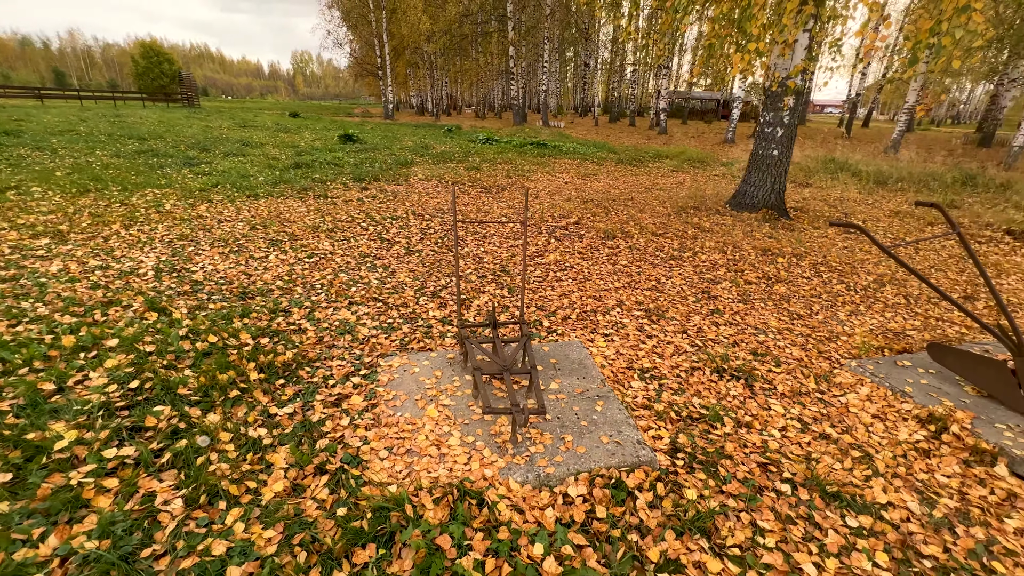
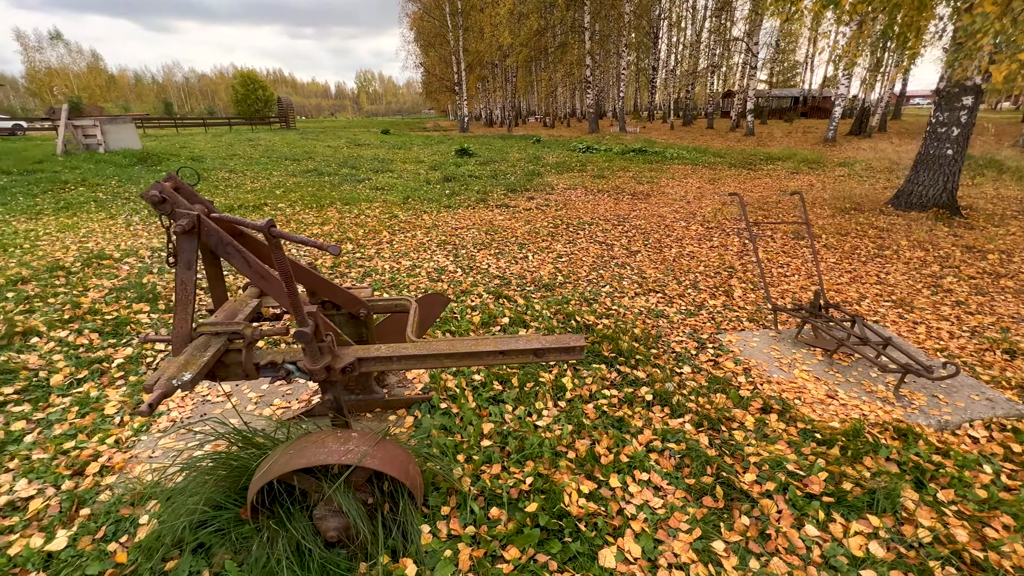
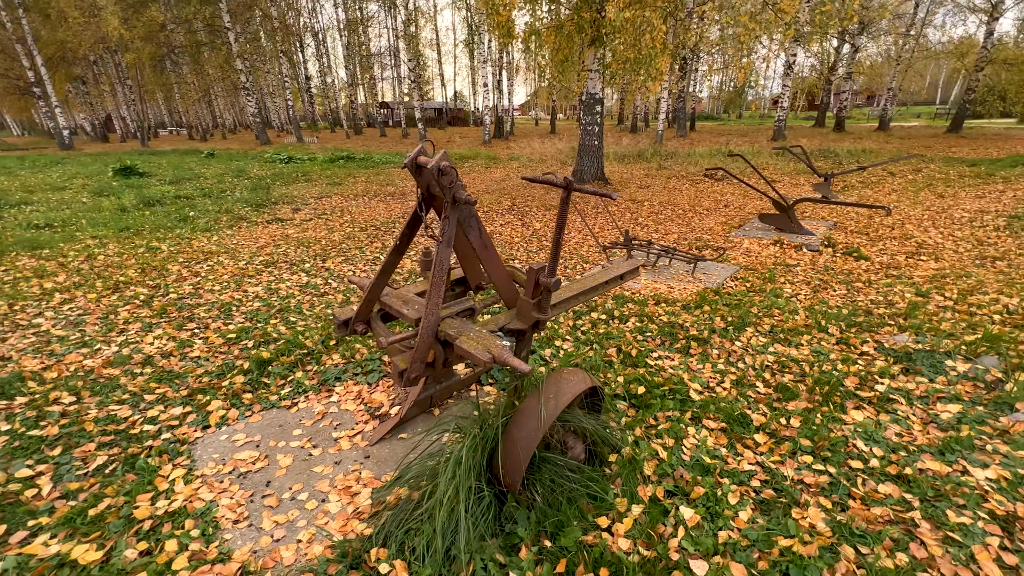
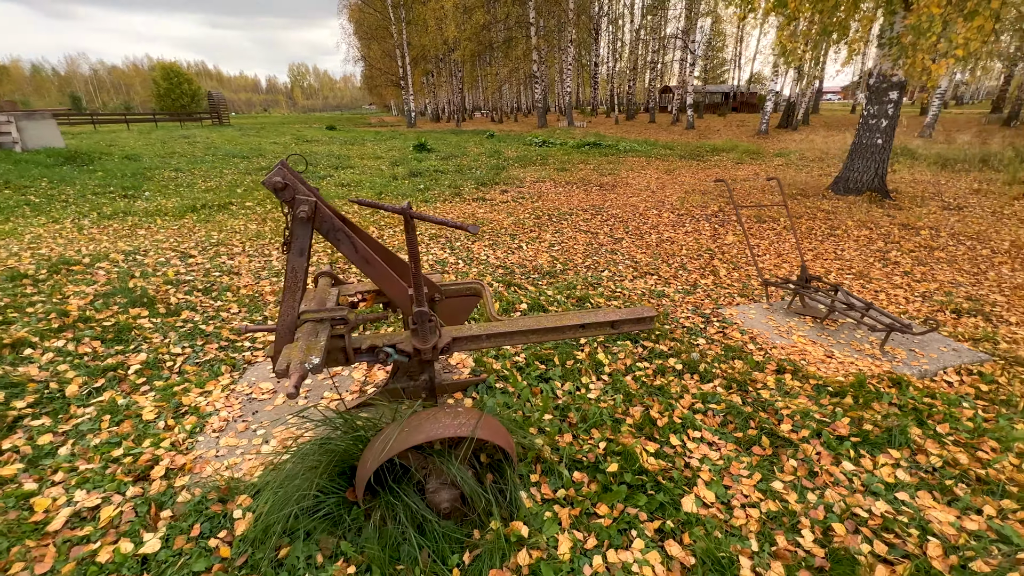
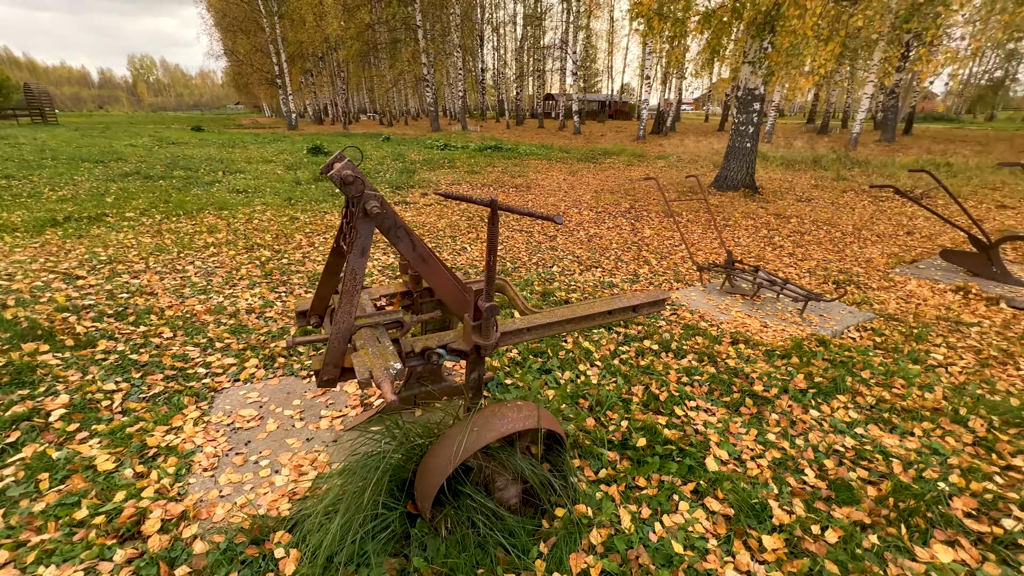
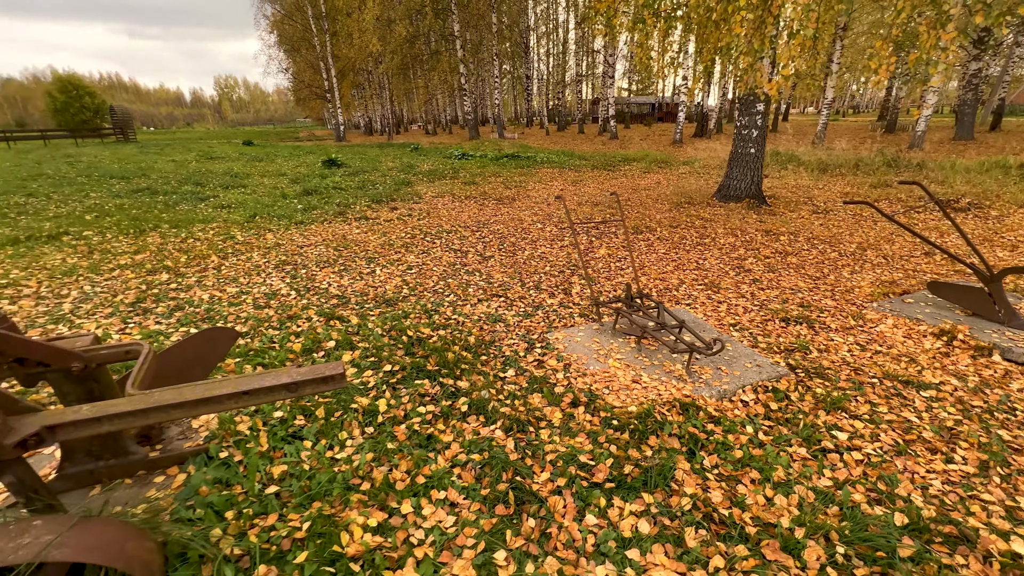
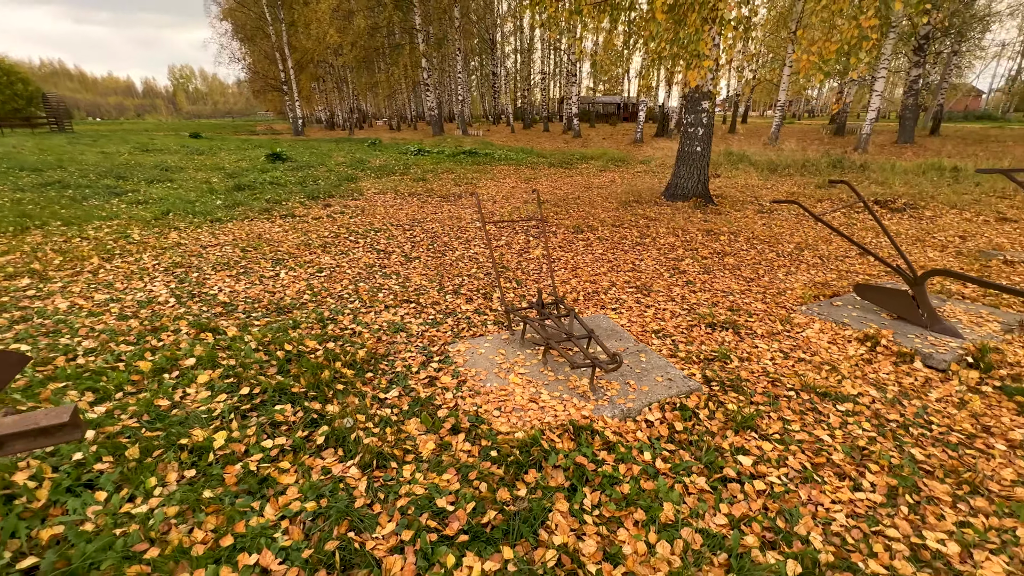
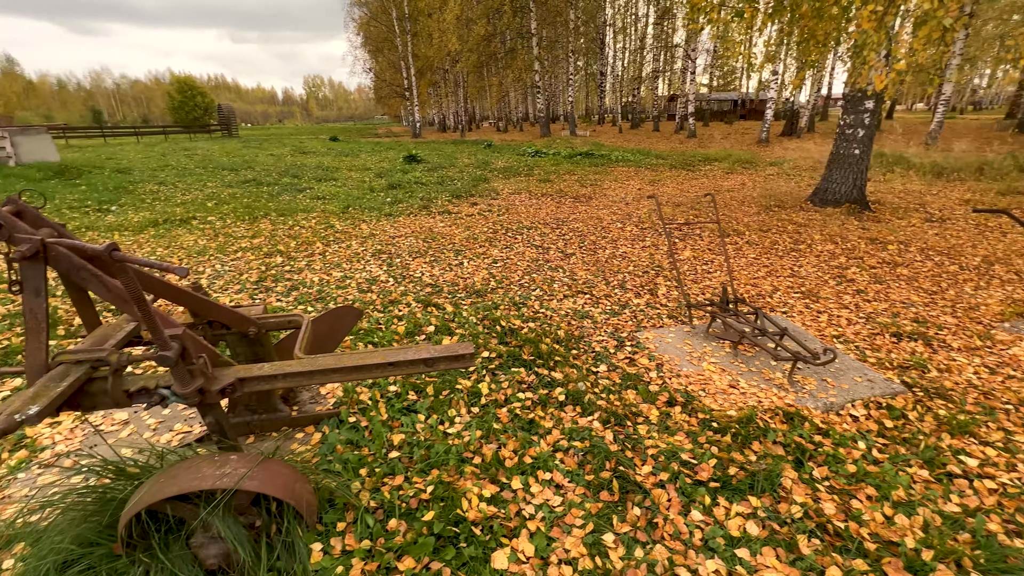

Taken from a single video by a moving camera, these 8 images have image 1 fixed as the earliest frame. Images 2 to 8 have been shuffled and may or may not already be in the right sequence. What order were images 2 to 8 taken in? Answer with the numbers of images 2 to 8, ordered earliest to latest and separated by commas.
7, 6, 8, 2, 4, 5, 3
